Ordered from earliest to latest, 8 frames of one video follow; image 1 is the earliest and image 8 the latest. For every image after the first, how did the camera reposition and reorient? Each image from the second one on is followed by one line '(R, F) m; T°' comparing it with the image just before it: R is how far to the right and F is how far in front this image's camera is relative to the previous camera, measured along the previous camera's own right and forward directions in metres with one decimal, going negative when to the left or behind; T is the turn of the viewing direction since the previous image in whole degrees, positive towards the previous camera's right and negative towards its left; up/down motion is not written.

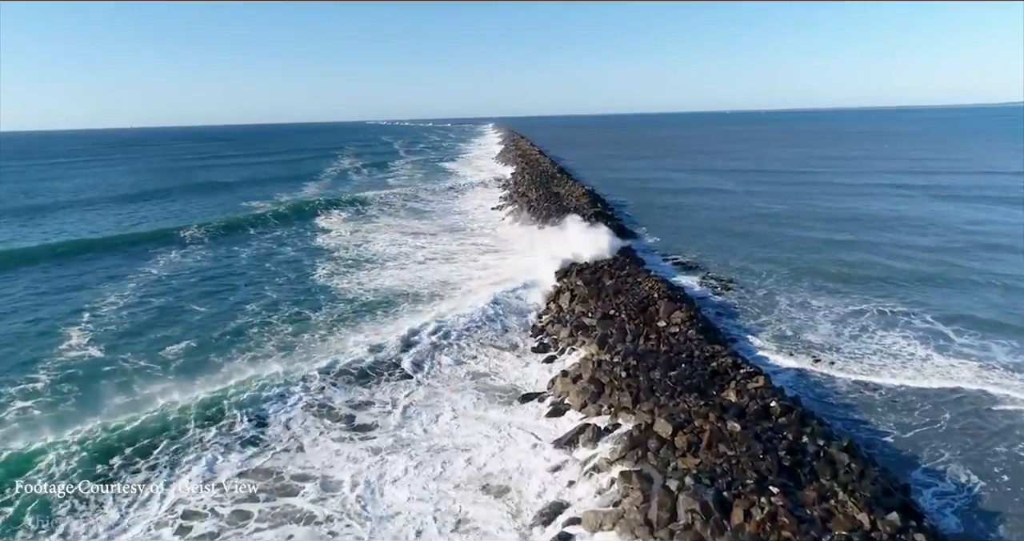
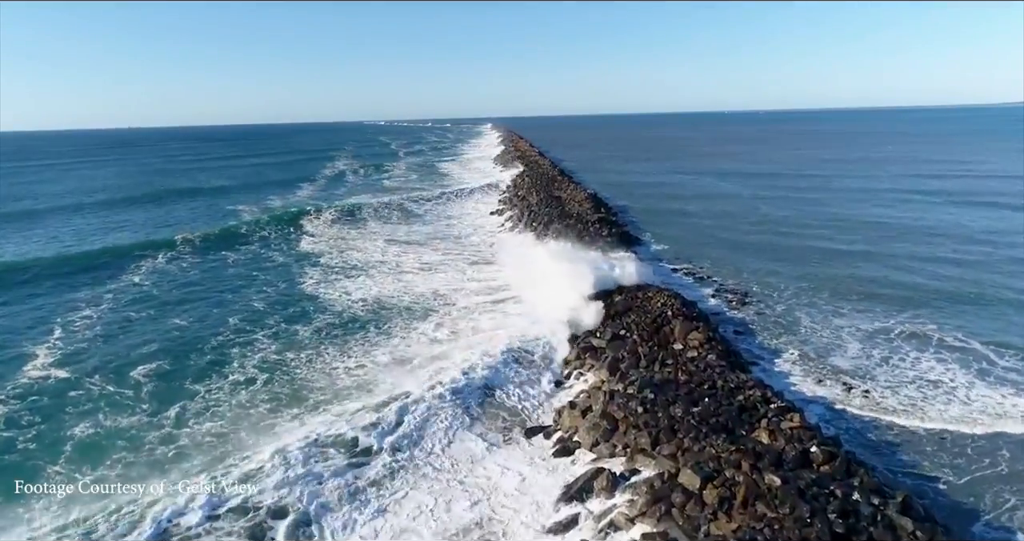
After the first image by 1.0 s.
(-0.1, +1.2) m; 0°
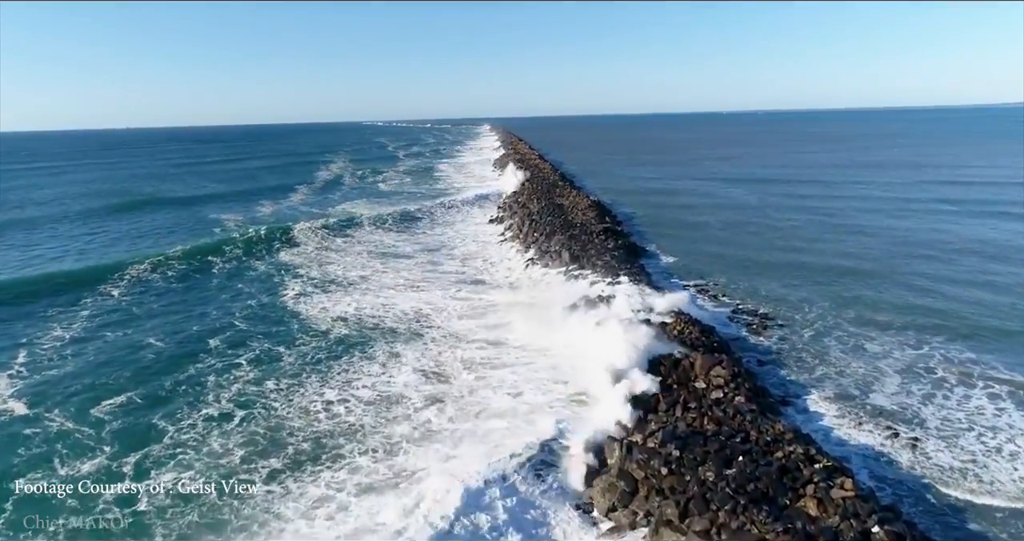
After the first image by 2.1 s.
(-0.1, +1.3) m; 0°
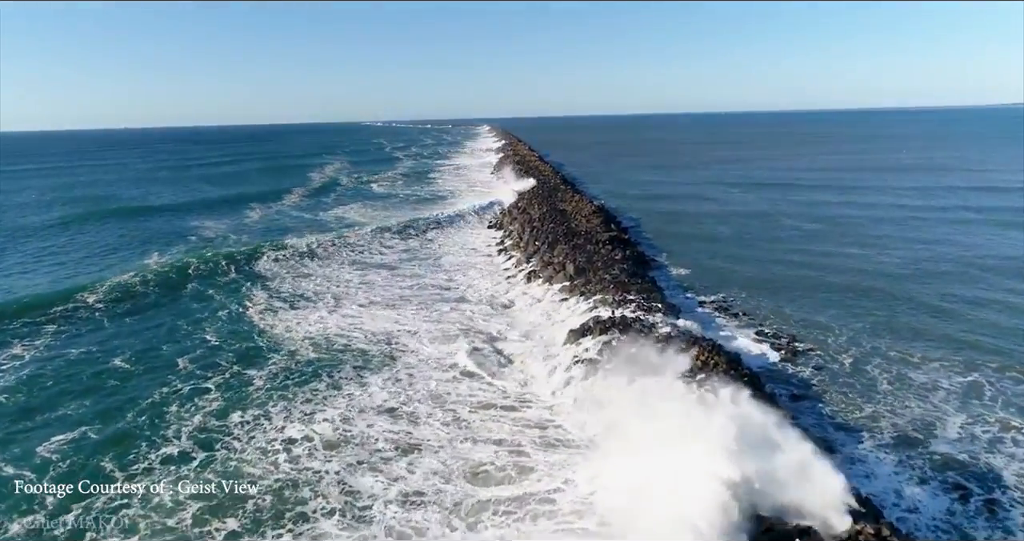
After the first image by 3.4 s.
(0.0, +1.6) m; 0°
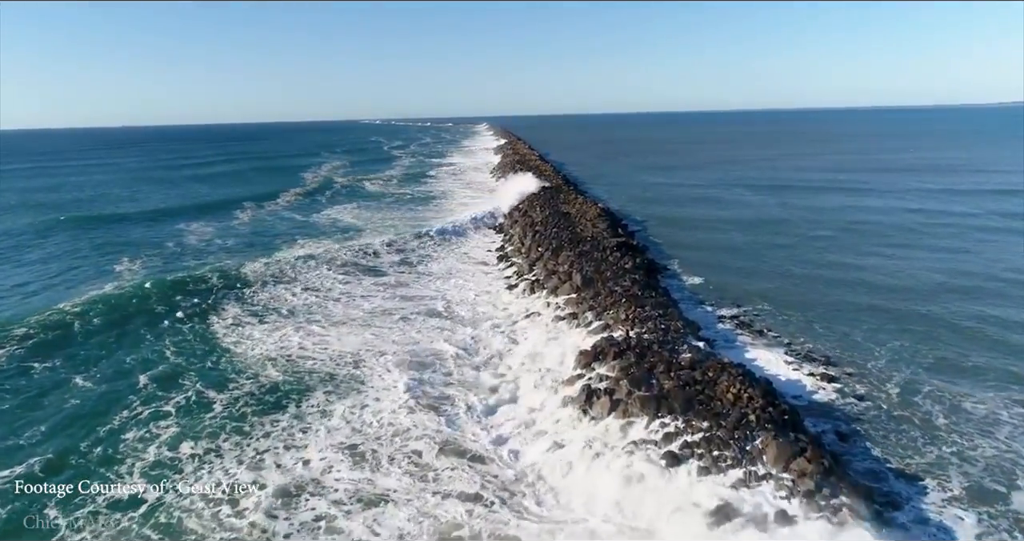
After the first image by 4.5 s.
(-0.1, +1.5) m; 0°
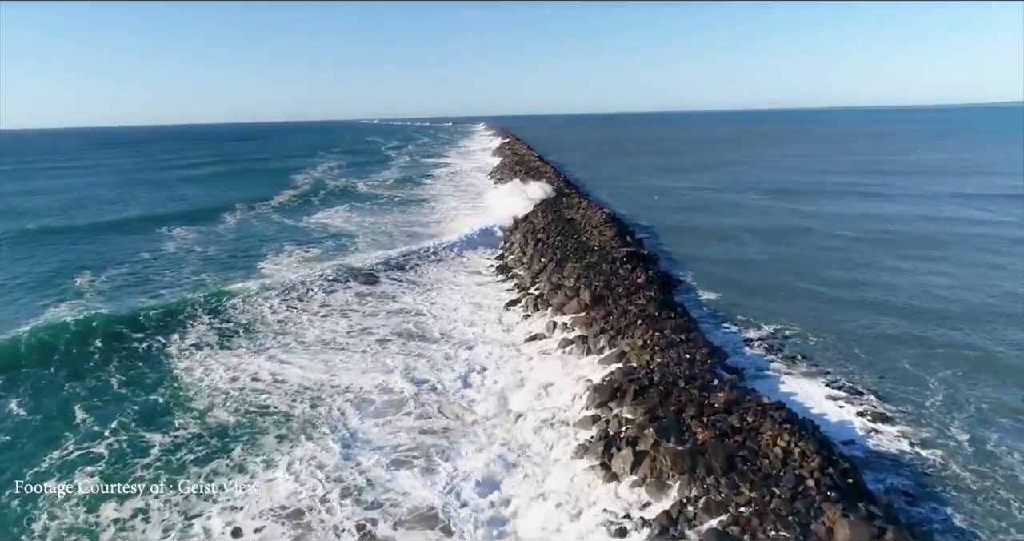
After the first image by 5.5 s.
(-0.1, +1.6) m; 0°
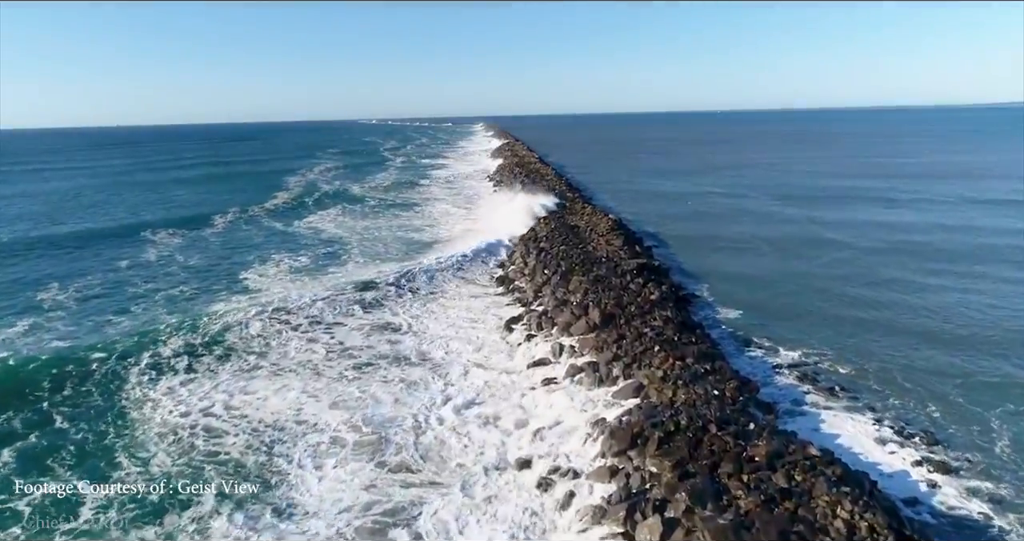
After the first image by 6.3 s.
(-0.1, +1.5) m; 0°
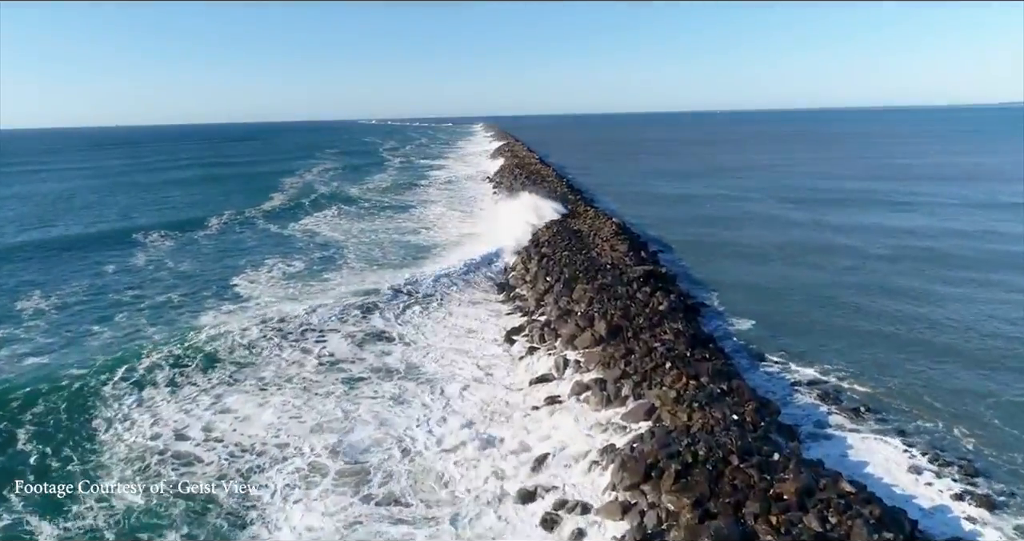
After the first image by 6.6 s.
(0.0, +0.8) m; 0°
